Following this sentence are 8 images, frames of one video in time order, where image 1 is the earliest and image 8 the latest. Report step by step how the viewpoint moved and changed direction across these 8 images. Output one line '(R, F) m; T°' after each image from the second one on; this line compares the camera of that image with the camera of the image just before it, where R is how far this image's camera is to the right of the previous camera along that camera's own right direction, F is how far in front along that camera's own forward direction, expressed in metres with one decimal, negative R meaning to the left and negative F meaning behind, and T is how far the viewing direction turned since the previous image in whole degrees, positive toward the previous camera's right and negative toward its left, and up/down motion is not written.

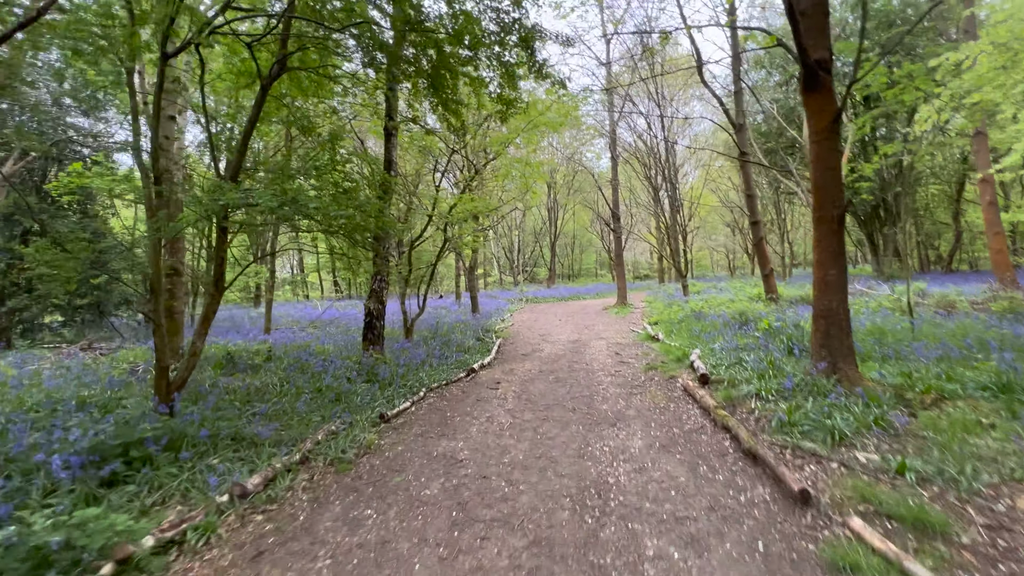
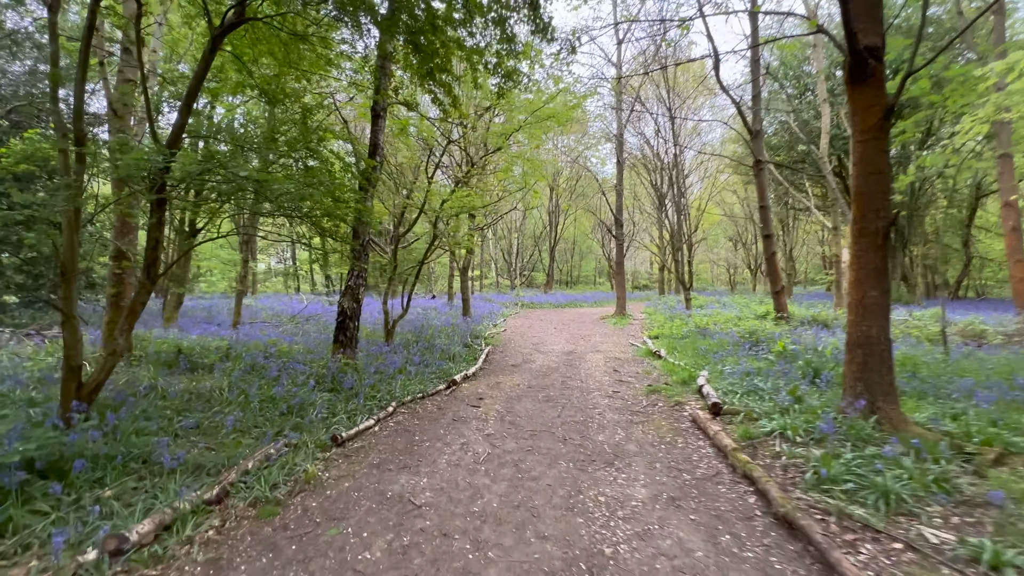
(+0.1, +0.6) m; 0°
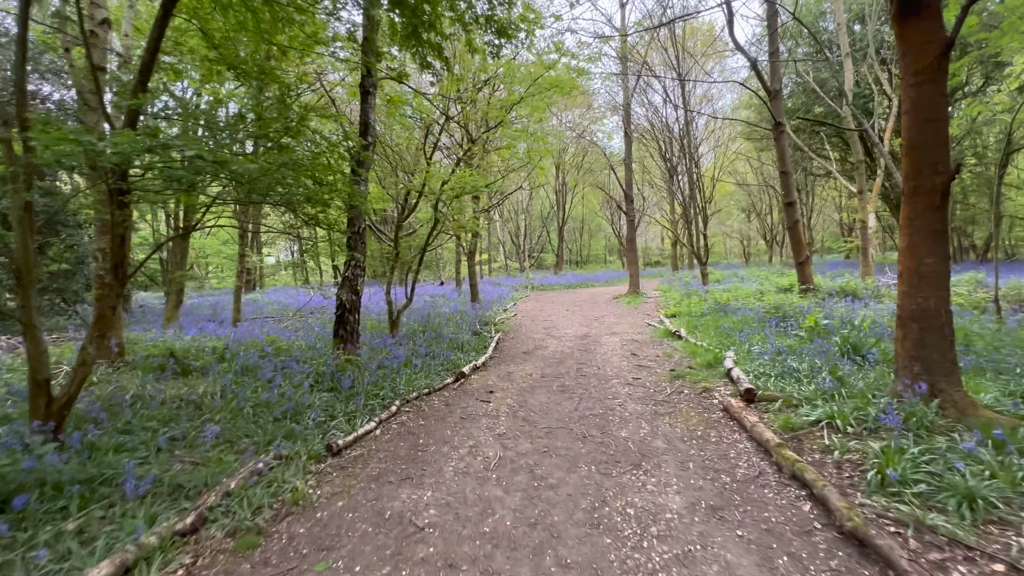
(0.0, +0.4) m; -1°
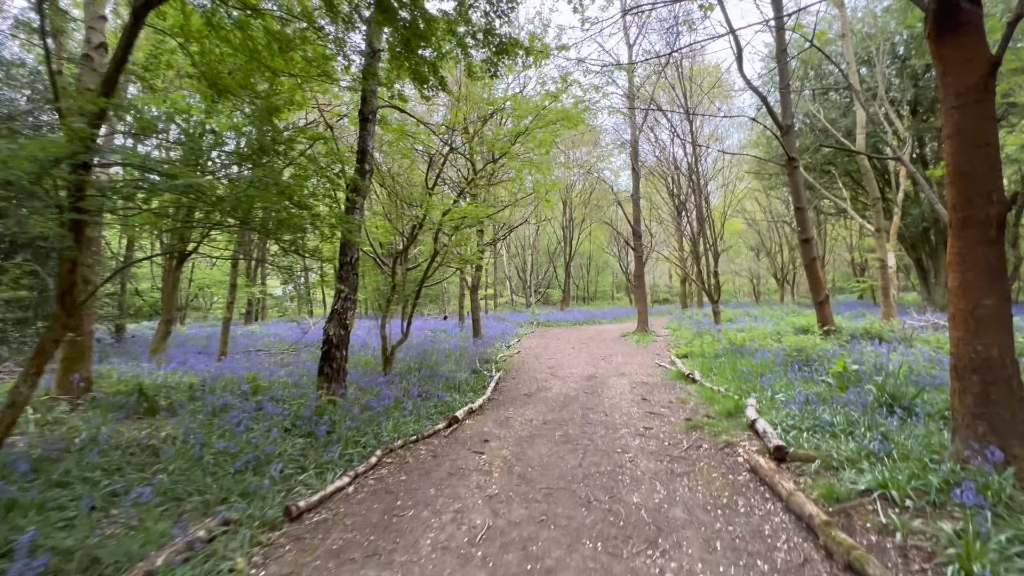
(+0.1, +0.4) m; -1°
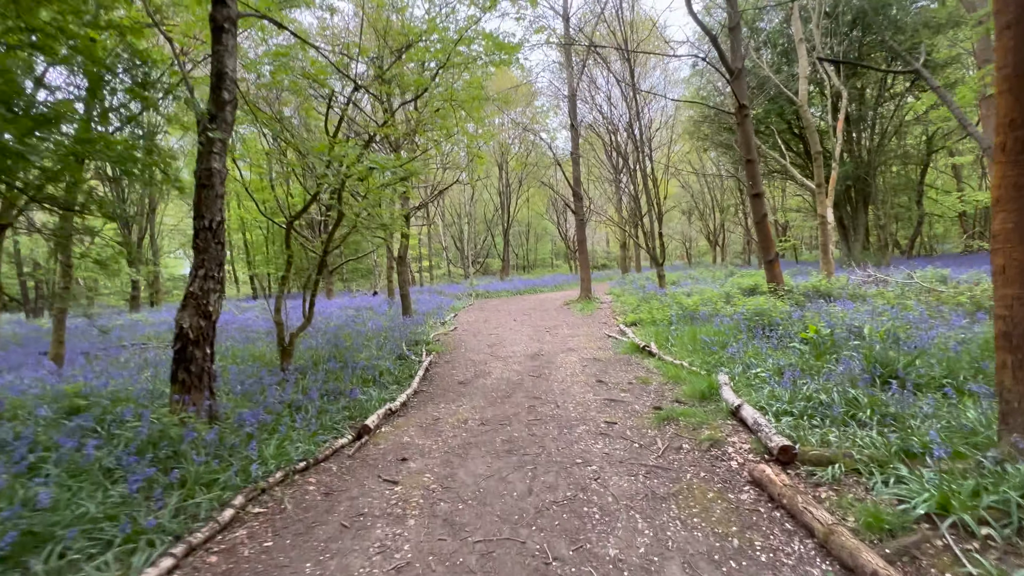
(+0.1, +1.0) m; +8°
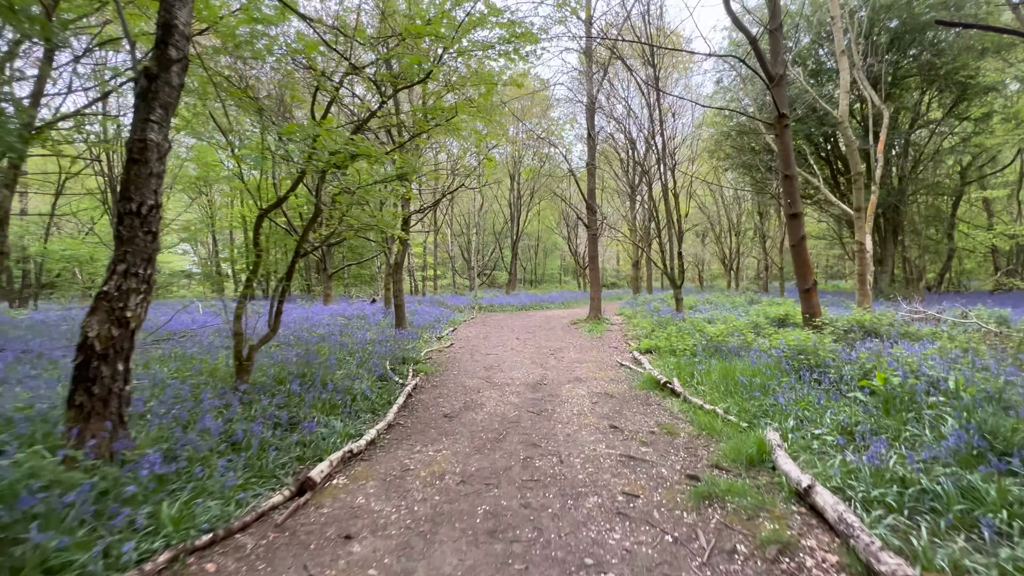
(0.0, +0.8) m; -1°
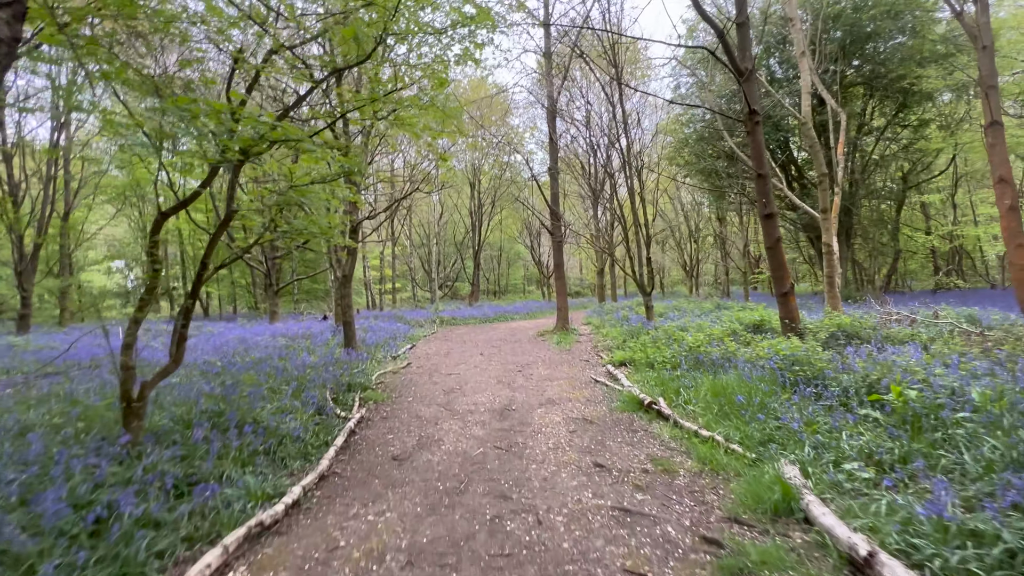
(0.0, +0.6) m; +5°
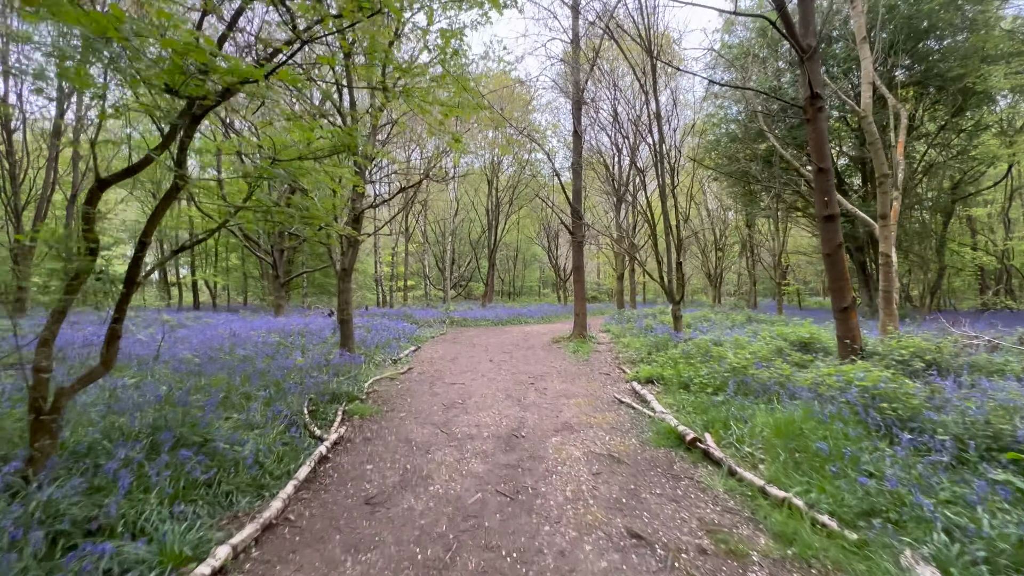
(0.0, +0.8) m; -2°
